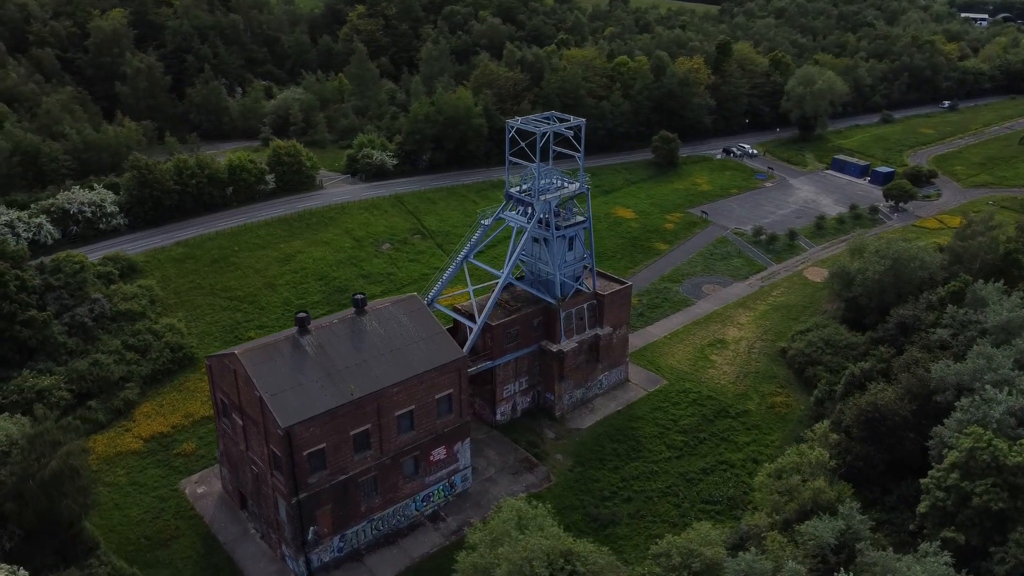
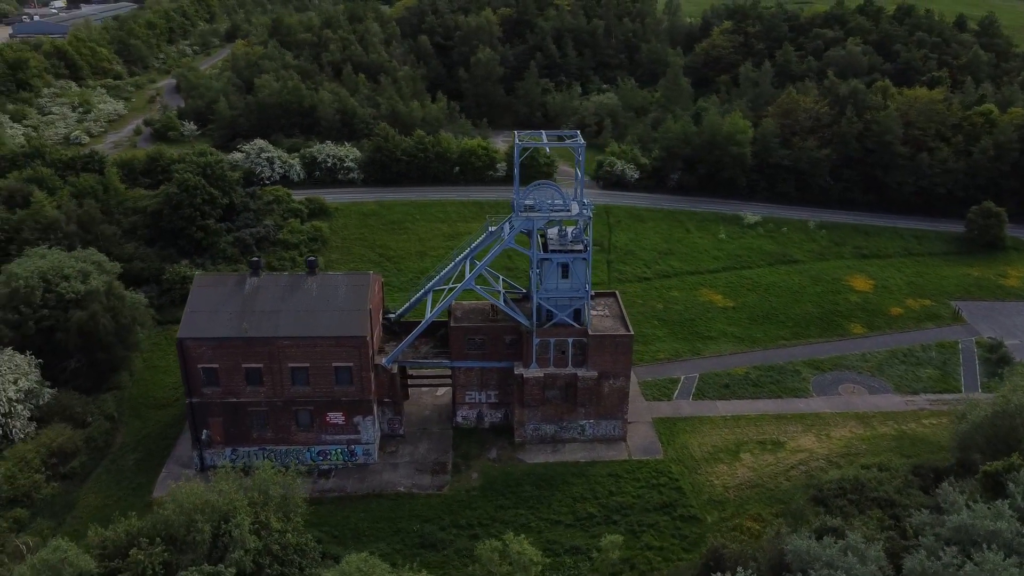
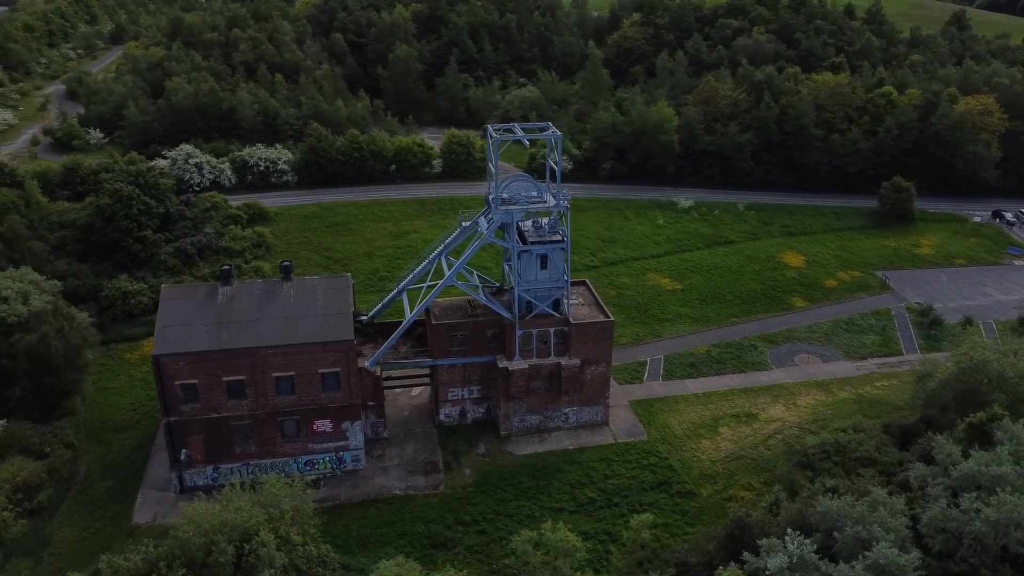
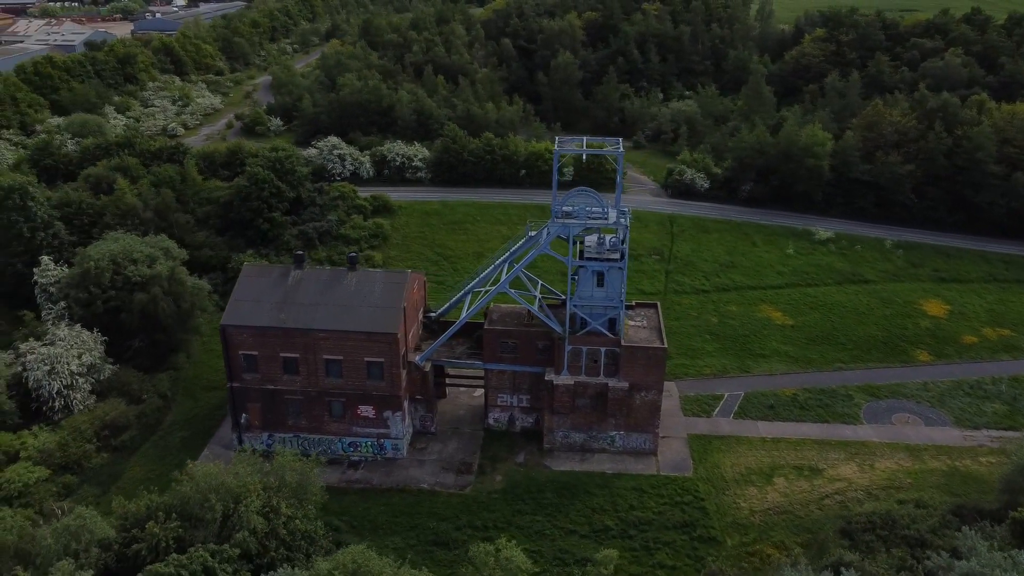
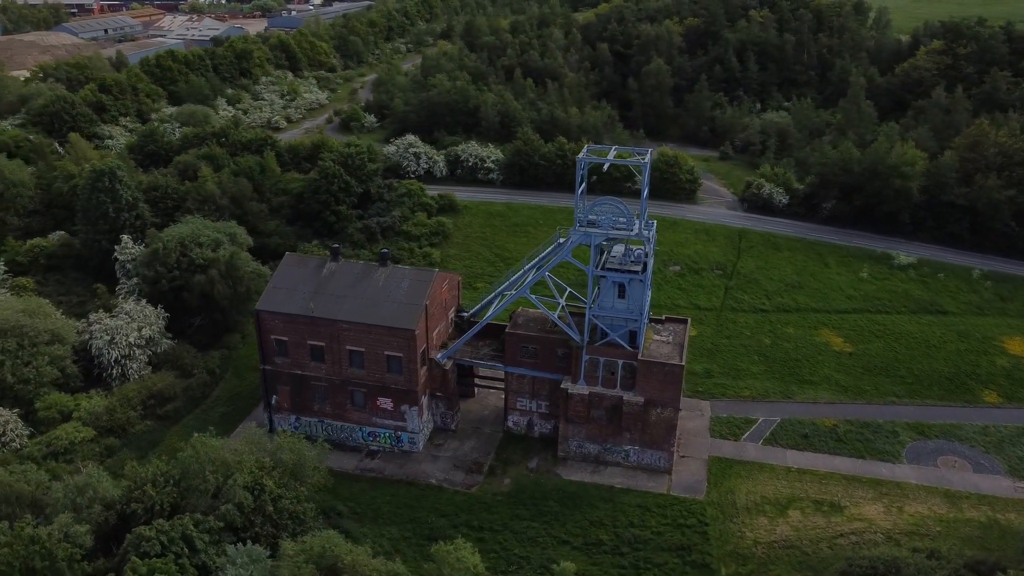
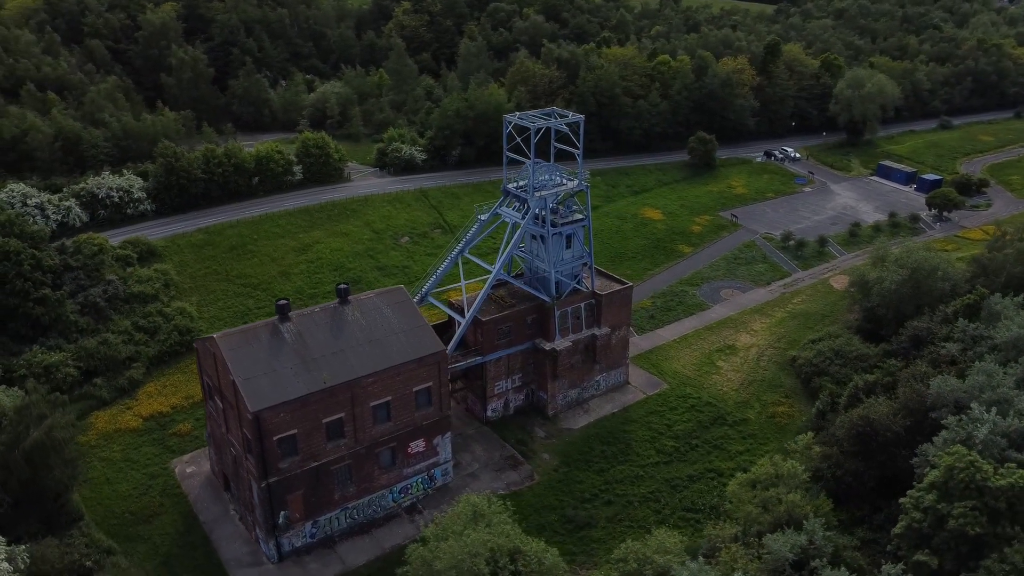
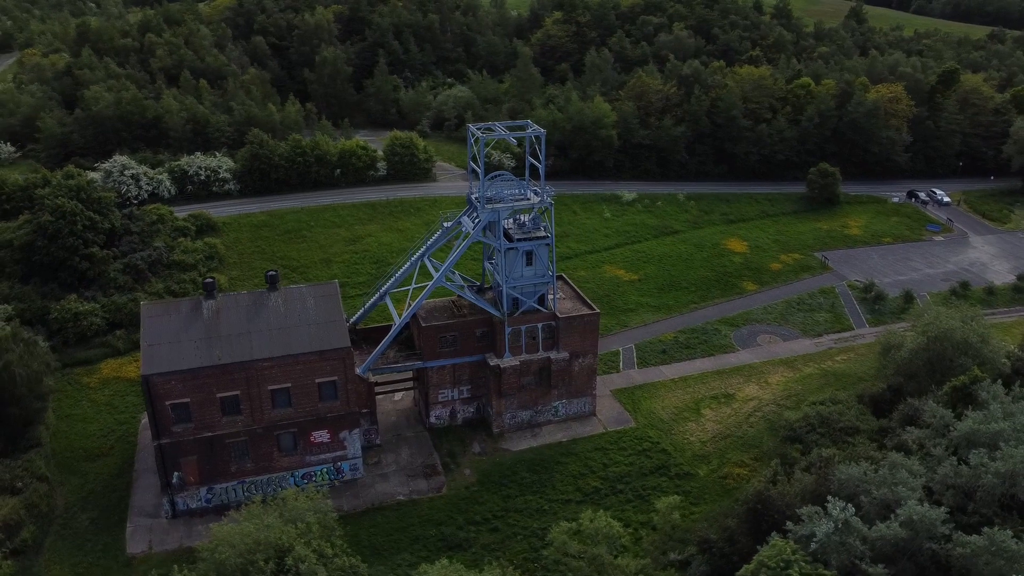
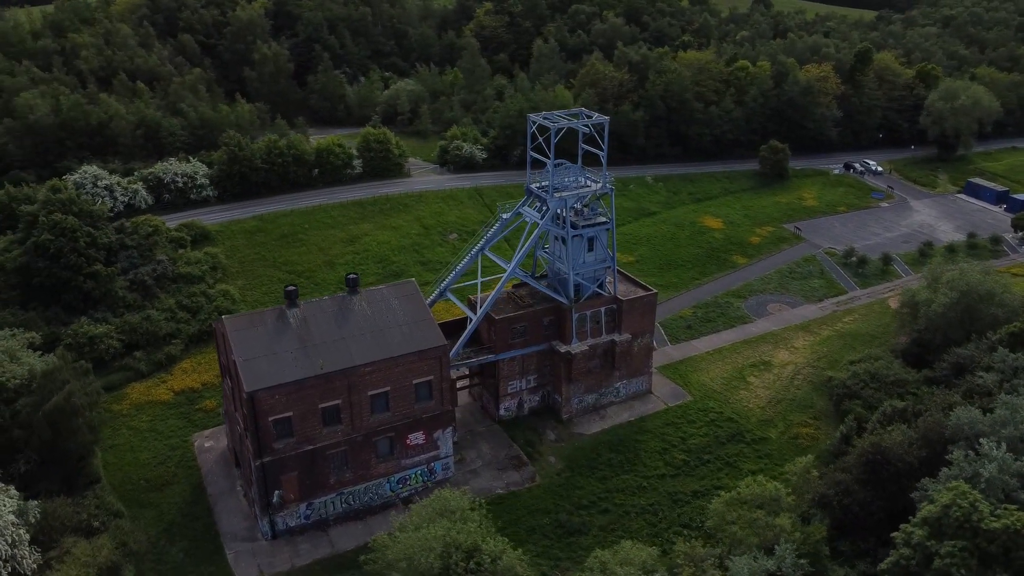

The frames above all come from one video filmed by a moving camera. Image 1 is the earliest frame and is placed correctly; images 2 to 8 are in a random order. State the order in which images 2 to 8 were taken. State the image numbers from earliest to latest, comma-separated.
6, 8, 7, 3, 2, 4, 5
